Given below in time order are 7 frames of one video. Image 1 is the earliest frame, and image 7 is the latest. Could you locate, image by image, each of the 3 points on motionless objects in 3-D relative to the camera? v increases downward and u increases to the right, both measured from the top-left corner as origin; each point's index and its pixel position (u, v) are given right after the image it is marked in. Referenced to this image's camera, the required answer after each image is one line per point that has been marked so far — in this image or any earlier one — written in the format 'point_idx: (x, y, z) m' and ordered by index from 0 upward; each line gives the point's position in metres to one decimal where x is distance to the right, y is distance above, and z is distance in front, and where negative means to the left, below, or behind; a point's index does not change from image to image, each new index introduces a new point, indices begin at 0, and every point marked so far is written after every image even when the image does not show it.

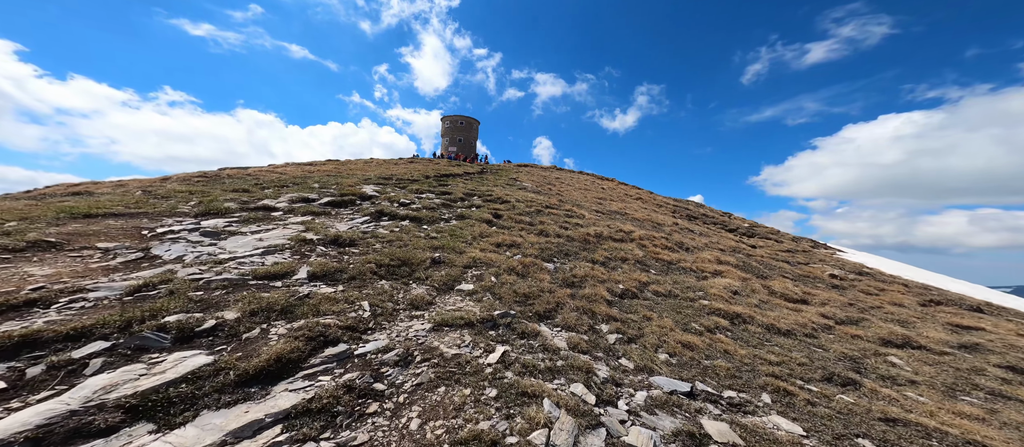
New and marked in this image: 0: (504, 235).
0: (-0.4, -0.7, +17.3) m
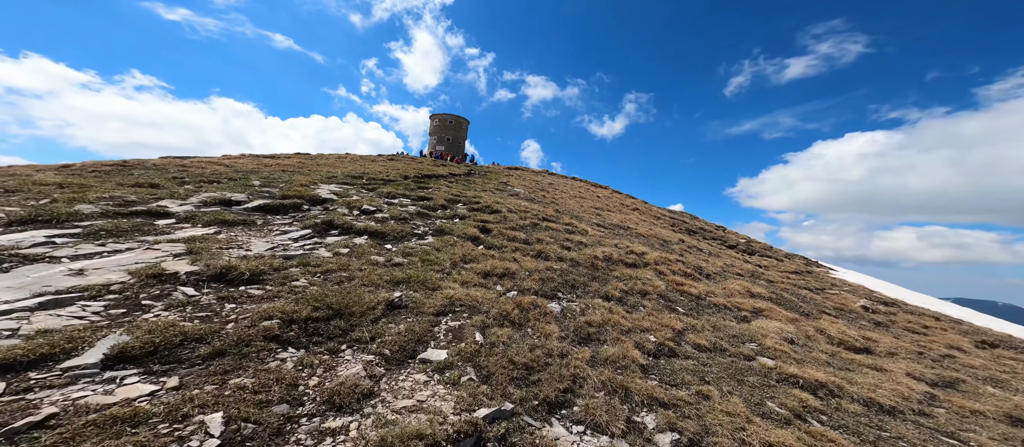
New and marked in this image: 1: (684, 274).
0: (-0.8, -1.5, +13.2) m
1: (+9.4, -2.7, +17.3) m
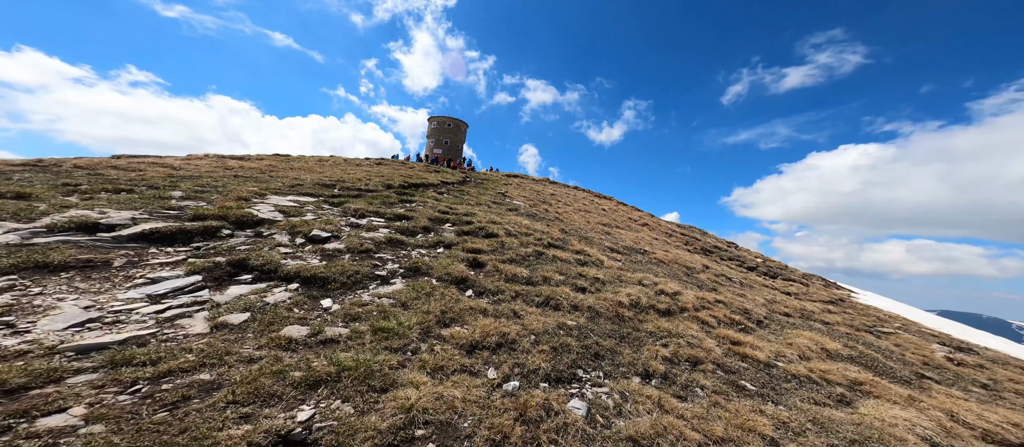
0: (-0.8, -2.7, +9.3) m
1: (+9.3, -4.2, +13.4) m
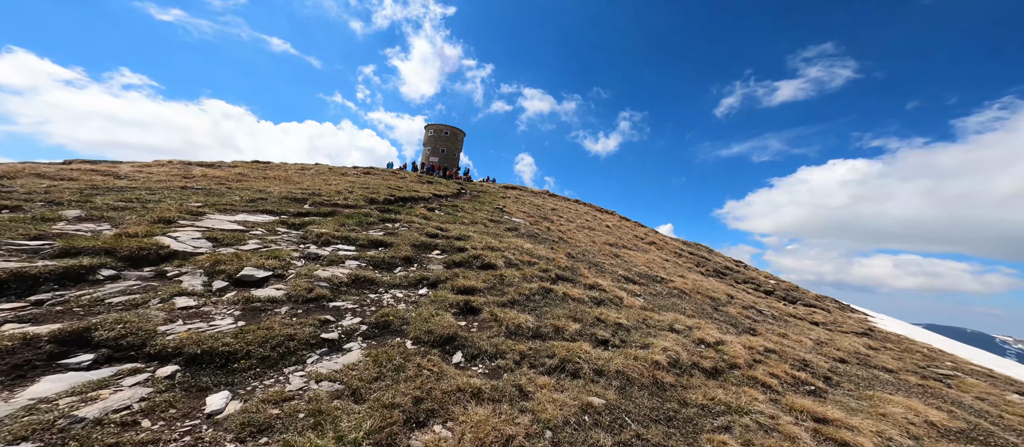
0: (-0.7, -3.7, +6.4) m
1: (+9.3, -5.4, +10.6) m
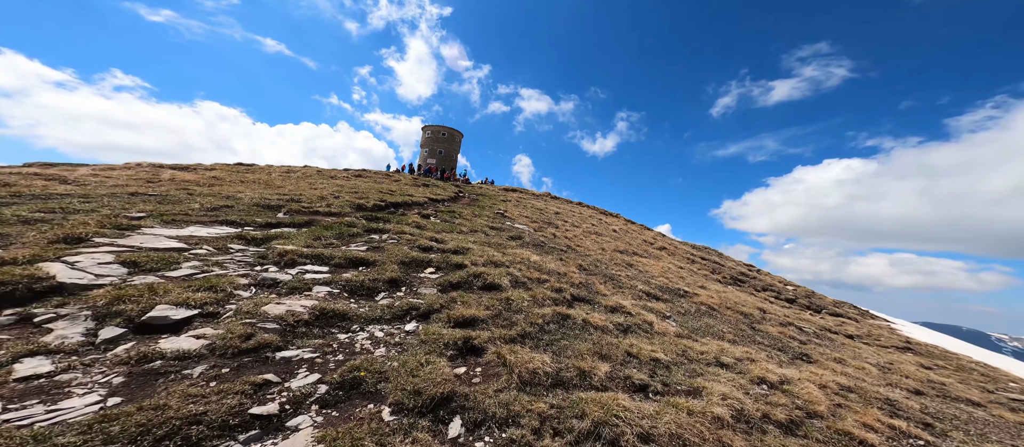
0: (-0.3, -4.1, +4.2) m
1: (+9.7, -5.7, +8.5) m
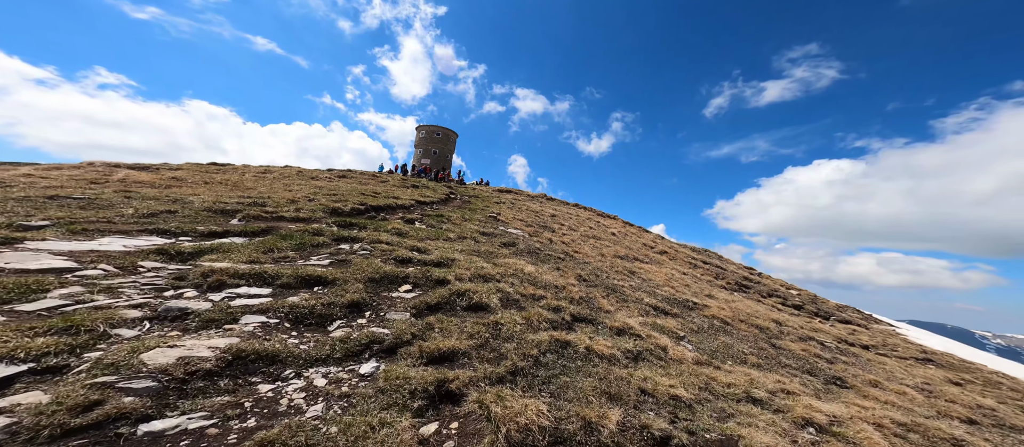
0: (-0.5, -4.4, +2.5) m
1: (+9.4, -6.0, +6.9) m
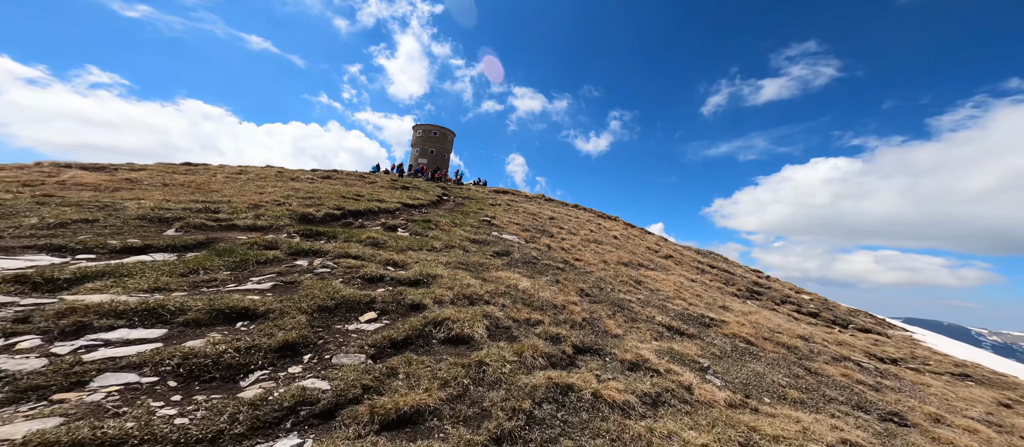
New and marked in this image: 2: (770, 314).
0: (-0.8, -4.7, +0.6) m
1: (+9.2, -6.3, +5.1) m
2: (+15.8, -5.6, +19.7) m
